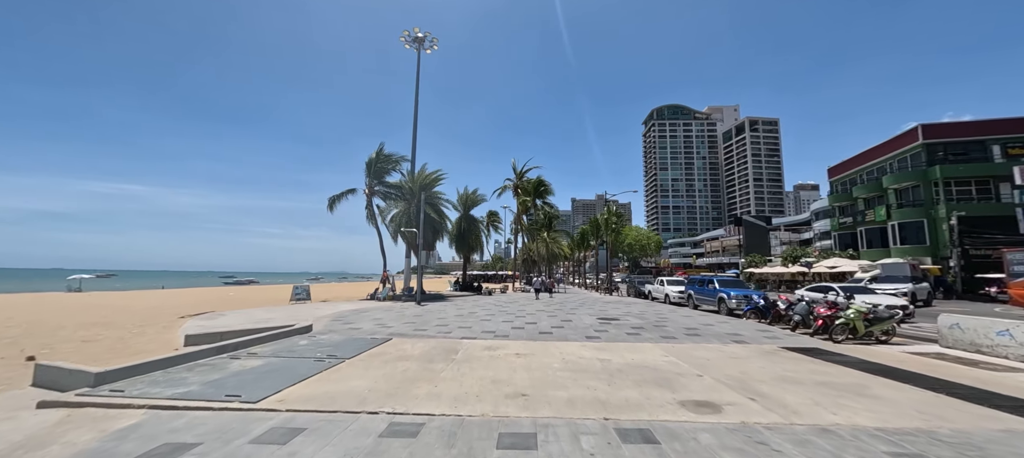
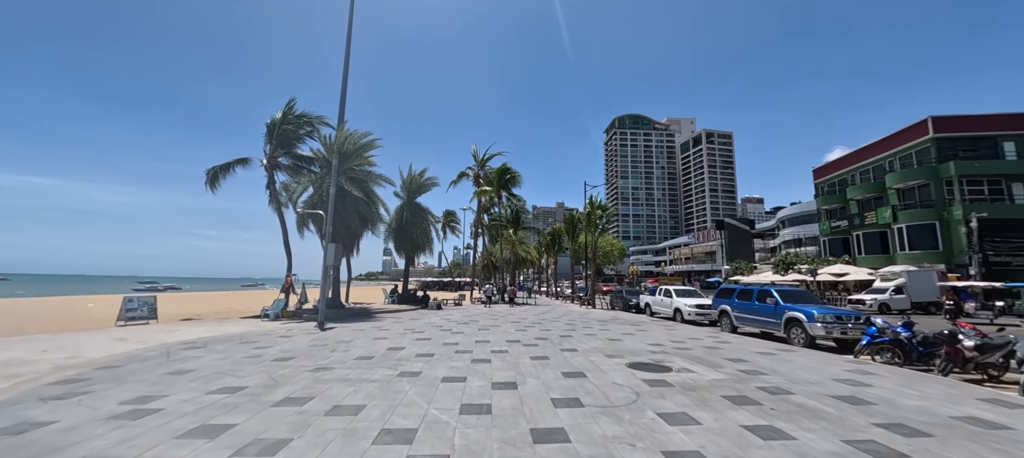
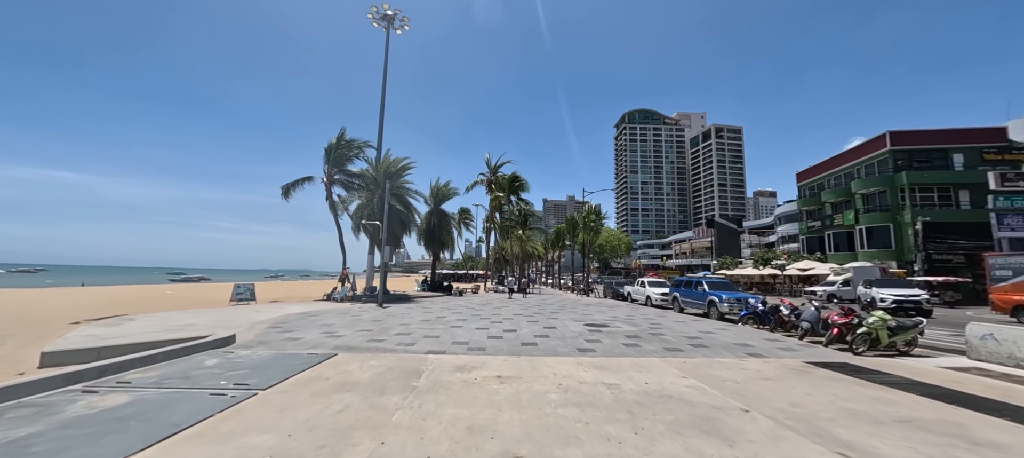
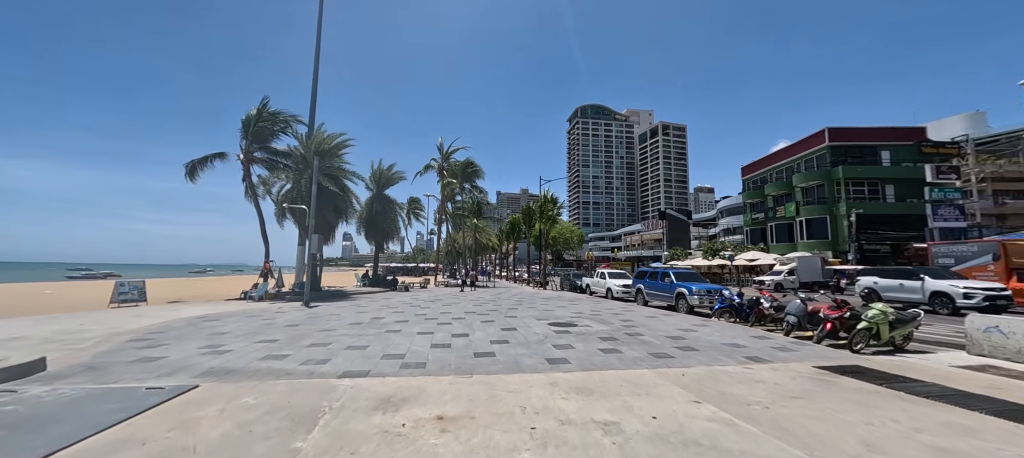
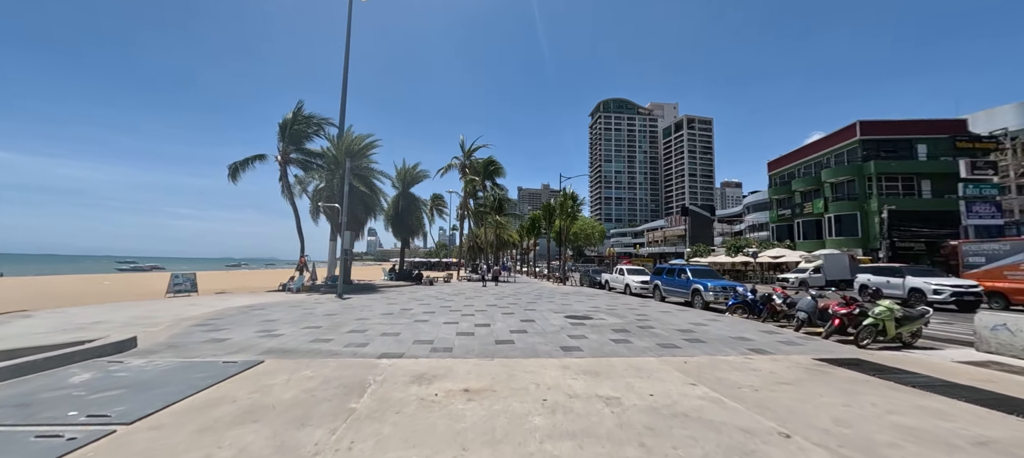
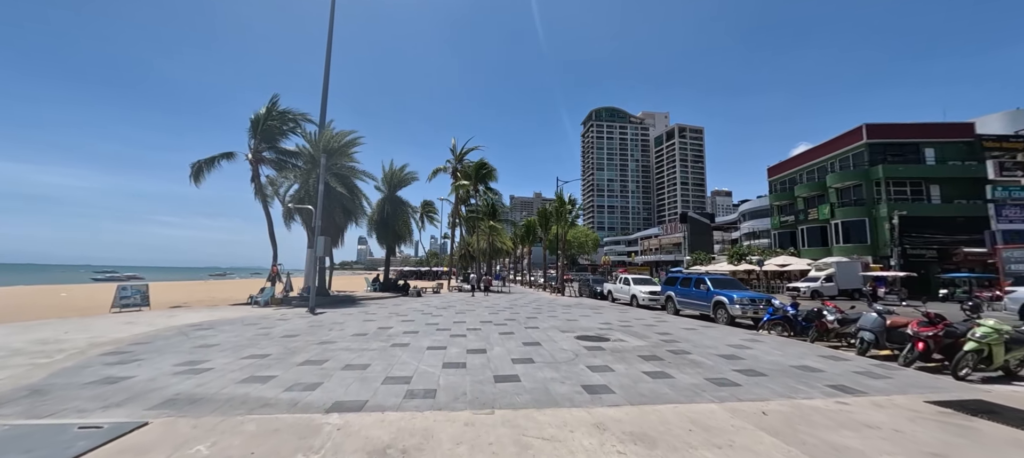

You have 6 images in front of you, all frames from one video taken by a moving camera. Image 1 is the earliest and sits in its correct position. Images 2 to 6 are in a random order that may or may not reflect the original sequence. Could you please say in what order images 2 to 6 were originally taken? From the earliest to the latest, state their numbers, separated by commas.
3, 5, 4, 6, 2
